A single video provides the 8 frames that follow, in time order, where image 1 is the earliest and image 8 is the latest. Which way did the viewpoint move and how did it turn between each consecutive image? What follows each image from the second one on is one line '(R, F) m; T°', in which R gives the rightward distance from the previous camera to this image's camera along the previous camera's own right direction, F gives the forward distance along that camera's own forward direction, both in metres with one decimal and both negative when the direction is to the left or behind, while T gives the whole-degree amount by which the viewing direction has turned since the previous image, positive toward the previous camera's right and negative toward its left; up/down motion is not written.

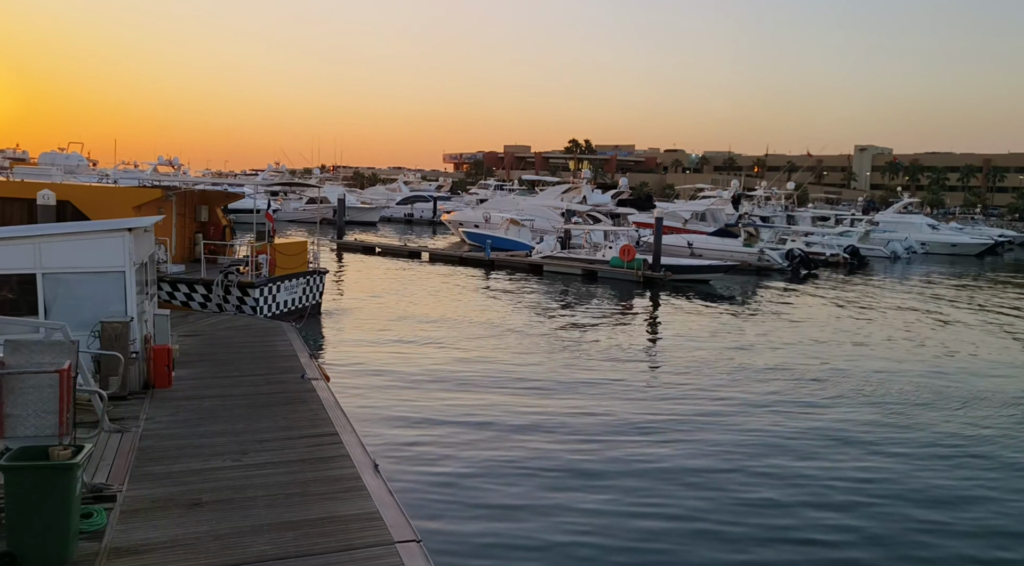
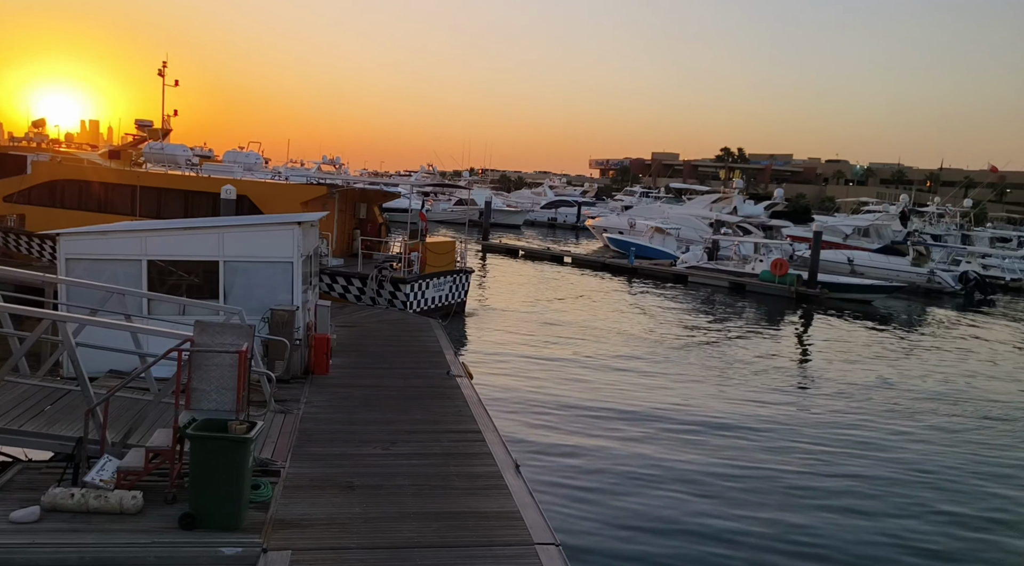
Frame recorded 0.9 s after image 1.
(-0.1, -0.2) m; -9°
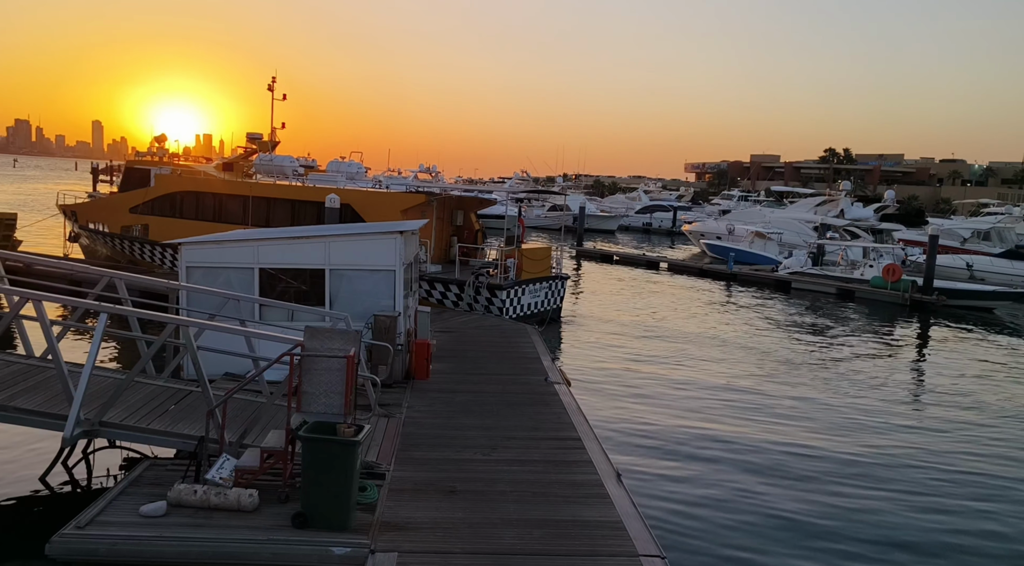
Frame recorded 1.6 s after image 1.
(-0.1, 0.0) m; -6°
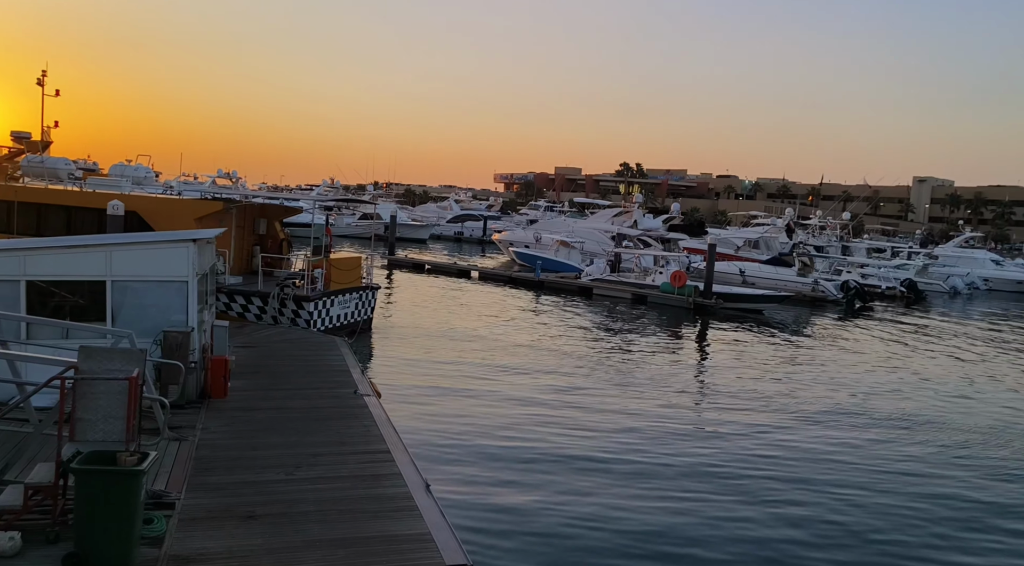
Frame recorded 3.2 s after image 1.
(+0.1, +0.2) m; +12°
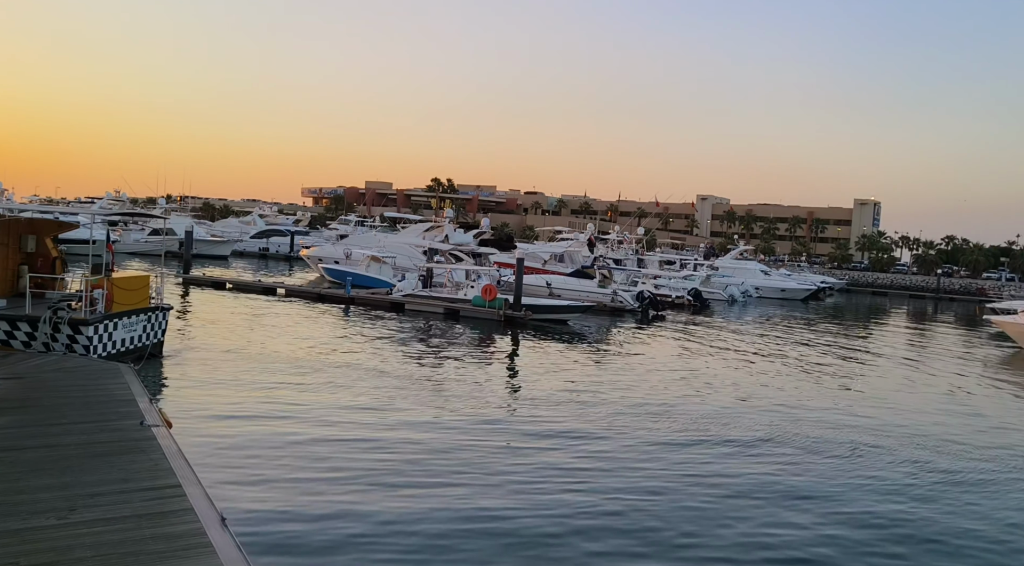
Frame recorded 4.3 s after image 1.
(+0.1, +0.2) m; +12°
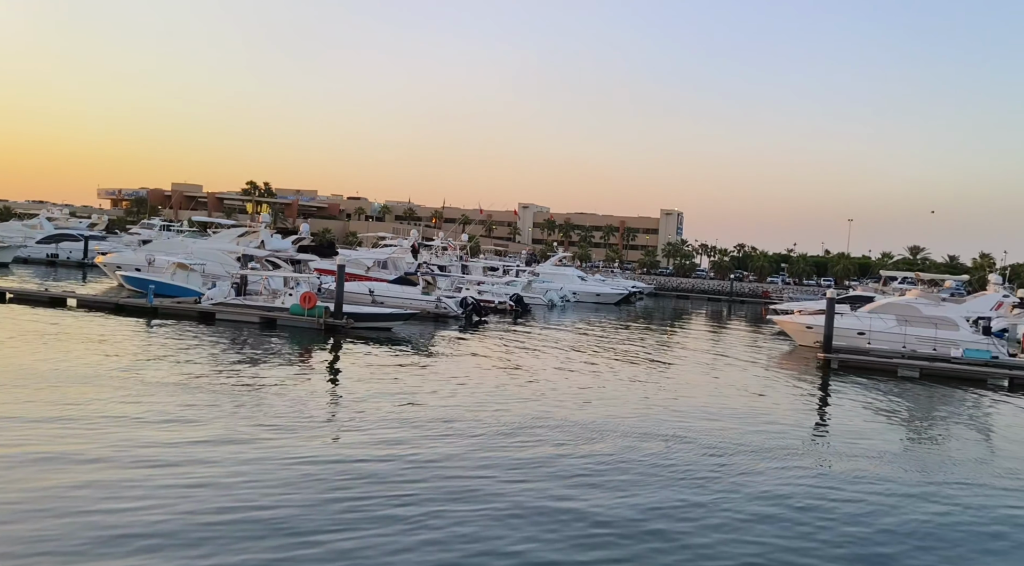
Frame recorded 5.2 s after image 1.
(+0.1, +1.1) m; +11°
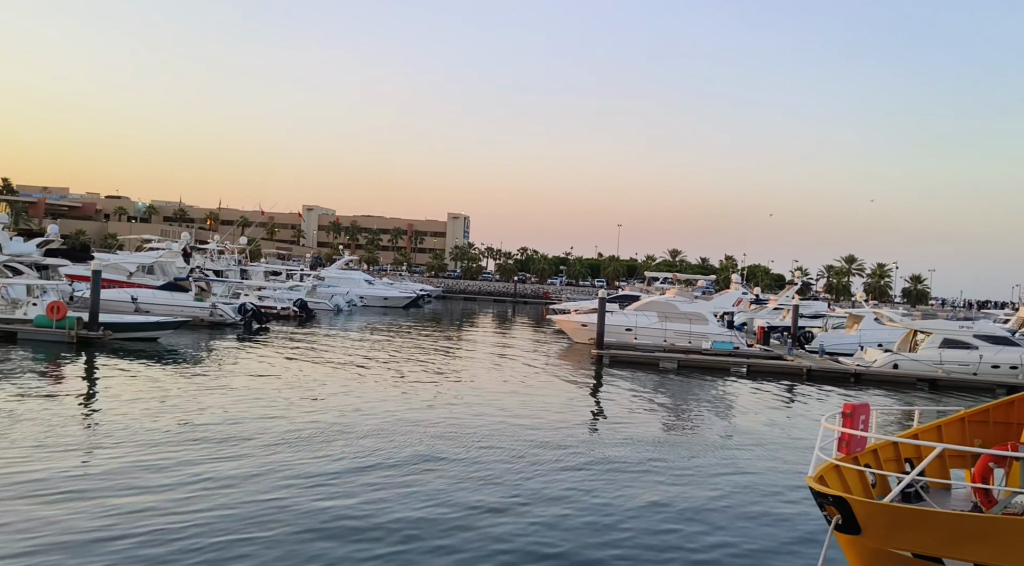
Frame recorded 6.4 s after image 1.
(+0.8, -0.8) m; +13°
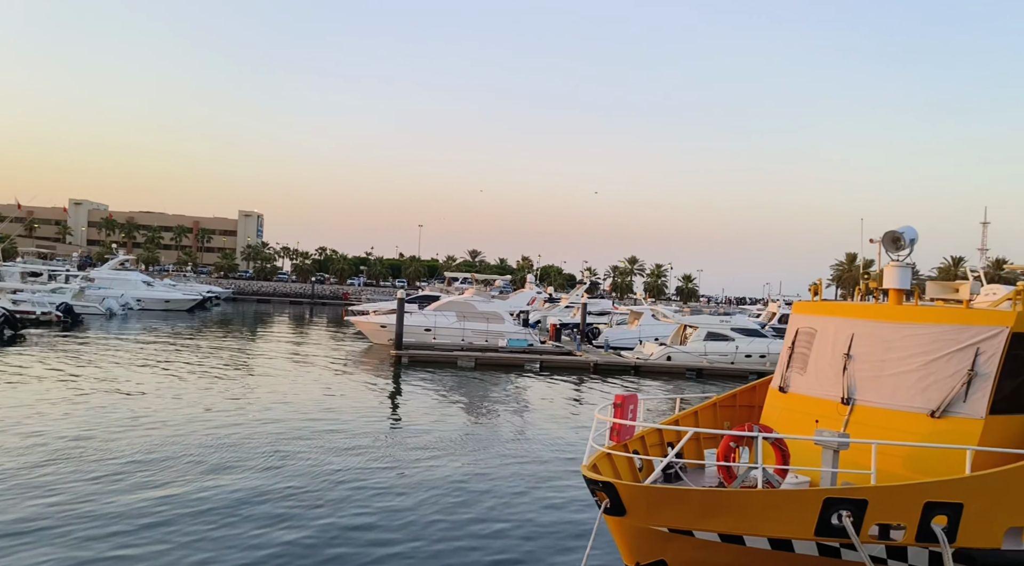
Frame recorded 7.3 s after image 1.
(+0.2, -0.4) m; +13°
